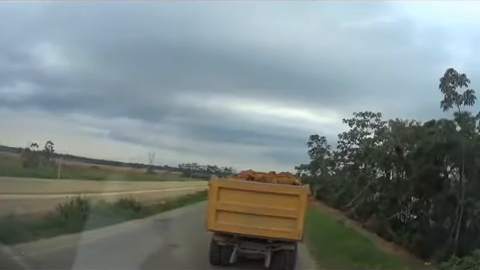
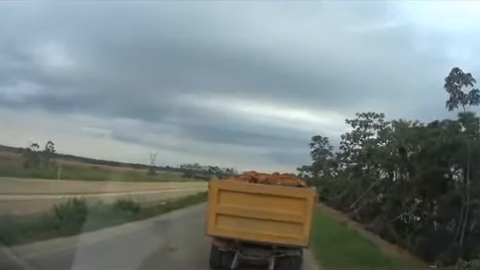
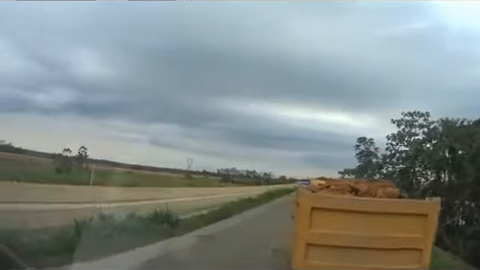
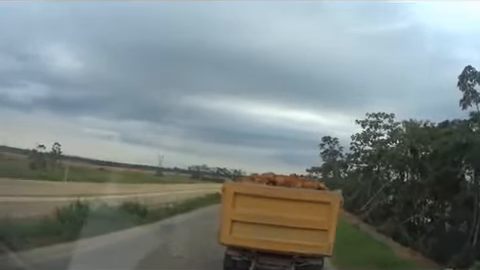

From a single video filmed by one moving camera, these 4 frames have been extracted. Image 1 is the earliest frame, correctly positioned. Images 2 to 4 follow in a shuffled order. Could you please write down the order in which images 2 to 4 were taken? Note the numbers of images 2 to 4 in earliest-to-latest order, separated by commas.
2, 4, 3
